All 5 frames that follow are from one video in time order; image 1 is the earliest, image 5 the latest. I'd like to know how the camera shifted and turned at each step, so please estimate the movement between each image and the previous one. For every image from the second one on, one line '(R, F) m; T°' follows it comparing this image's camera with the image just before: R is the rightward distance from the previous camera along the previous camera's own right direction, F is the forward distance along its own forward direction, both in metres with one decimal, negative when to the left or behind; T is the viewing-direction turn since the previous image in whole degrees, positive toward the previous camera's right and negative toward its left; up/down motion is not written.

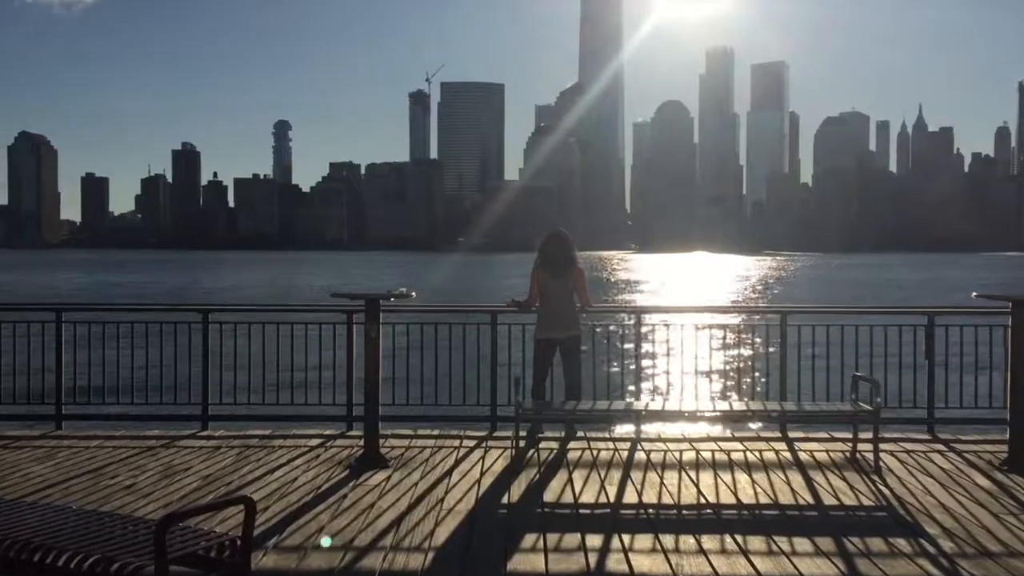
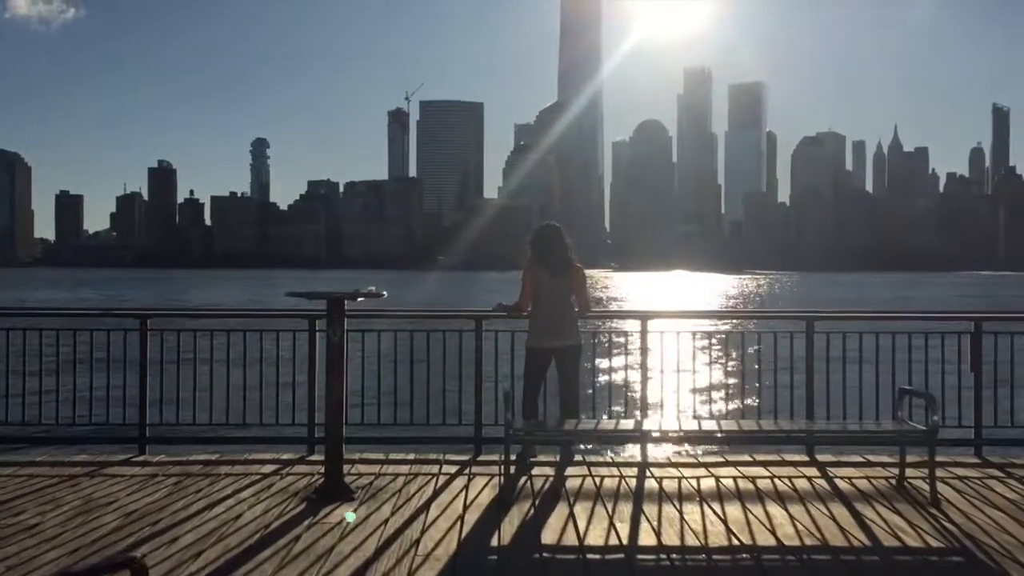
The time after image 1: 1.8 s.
(-0.1, +1.3) m; +1°
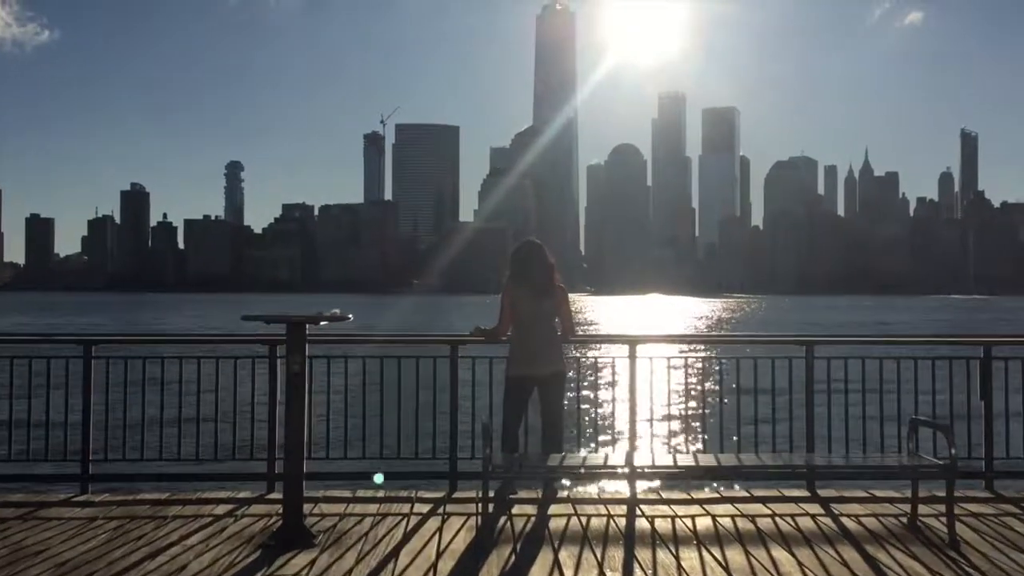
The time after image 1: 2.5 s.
(0.0, +0.6) m; +1°
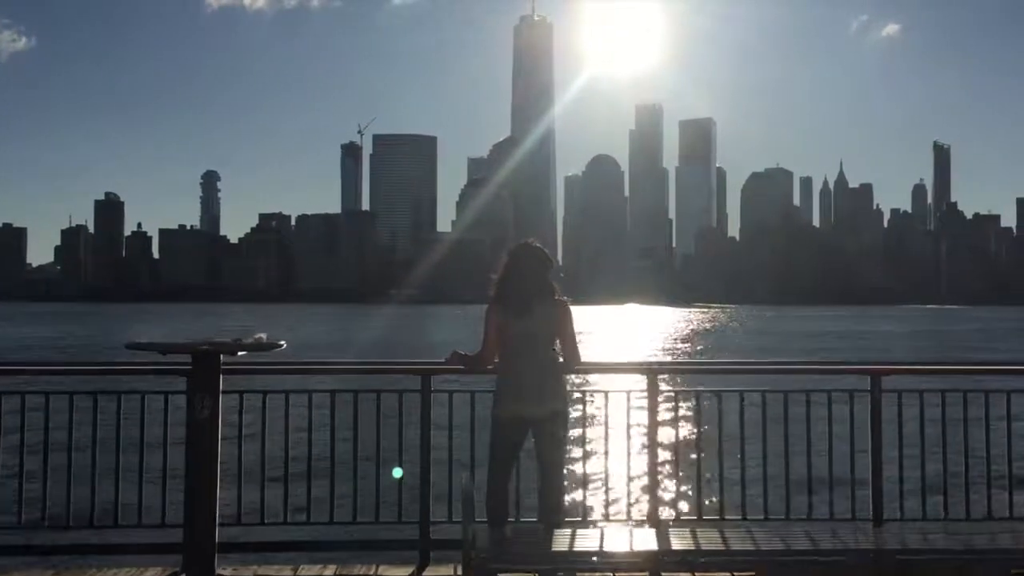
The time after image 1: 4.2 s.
(-0.1, +1.7) m; +1°
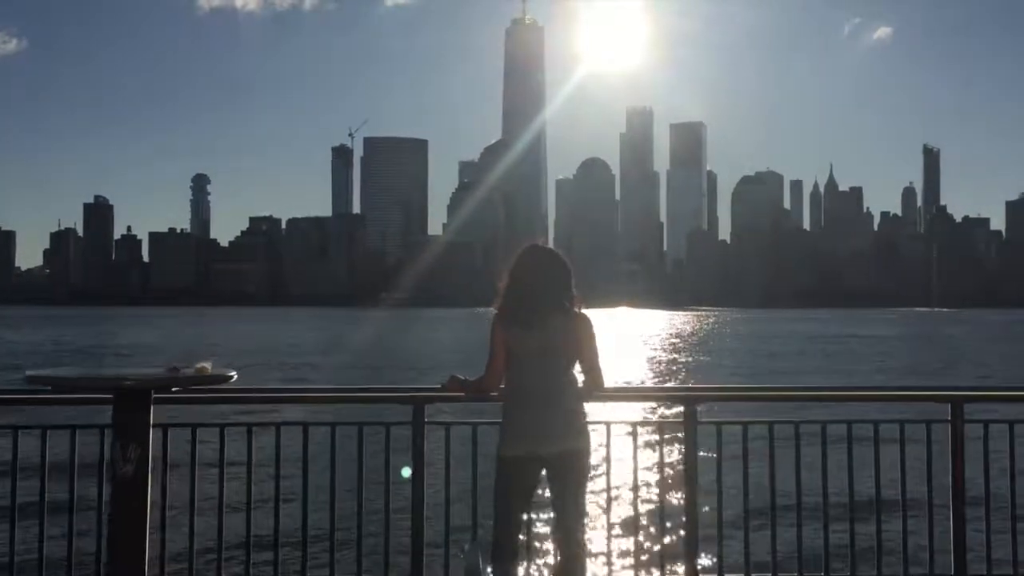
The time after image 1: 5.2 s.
(-0.1, +0.5) m; 0°
